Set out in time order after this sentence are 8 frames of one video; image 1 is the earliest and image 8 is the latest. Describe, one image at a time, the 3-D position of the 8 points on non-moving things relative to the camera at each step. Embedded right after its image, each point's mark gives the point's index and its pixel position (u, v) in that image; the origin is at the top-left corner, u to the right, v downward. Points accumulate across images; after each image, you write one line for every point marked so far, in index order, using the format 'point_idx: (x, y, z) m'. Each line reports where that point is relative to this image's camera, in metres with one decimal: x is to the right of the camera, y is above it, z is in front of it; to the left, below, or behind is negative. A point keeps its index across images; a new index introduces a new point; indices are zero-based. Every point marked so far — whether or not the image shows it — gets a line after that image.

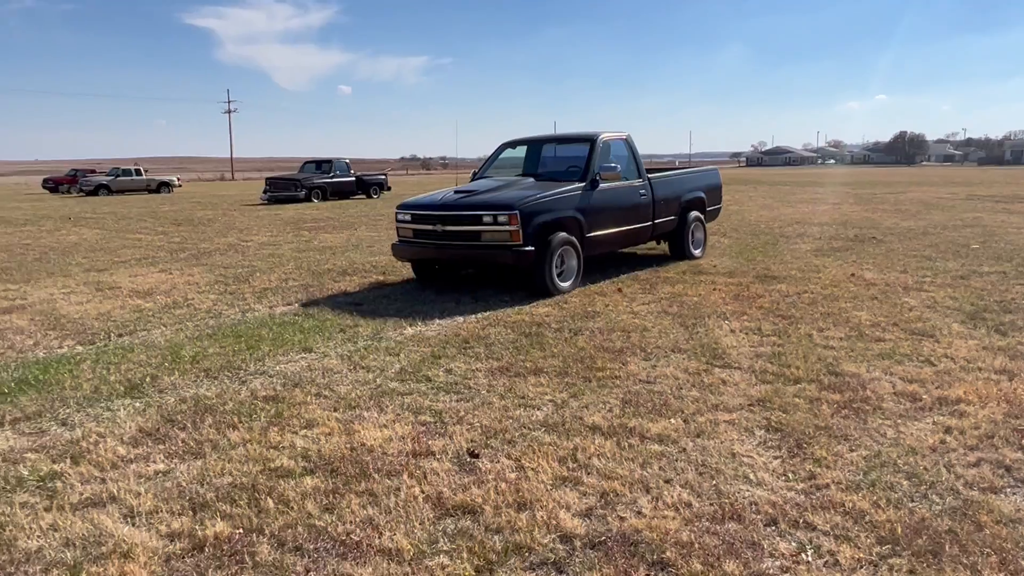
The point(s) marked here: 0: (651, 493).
0: (+0.5, -0.7, +3.3) m
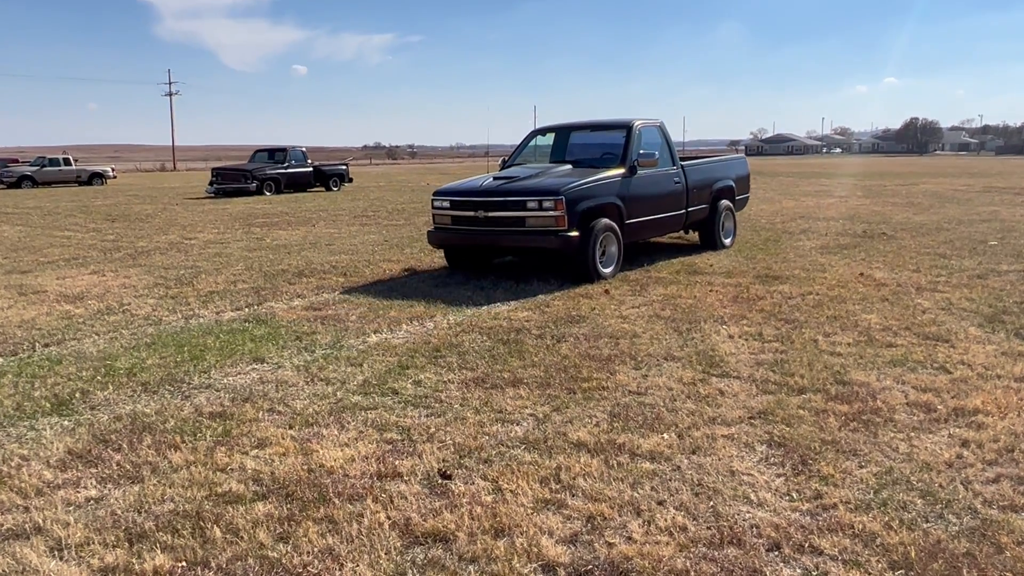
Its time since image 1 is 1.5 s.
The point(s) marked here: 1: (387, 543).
0: (+0.4, -0.7, +3.0) m
1: (-0.3, -0.7, +2.6) m
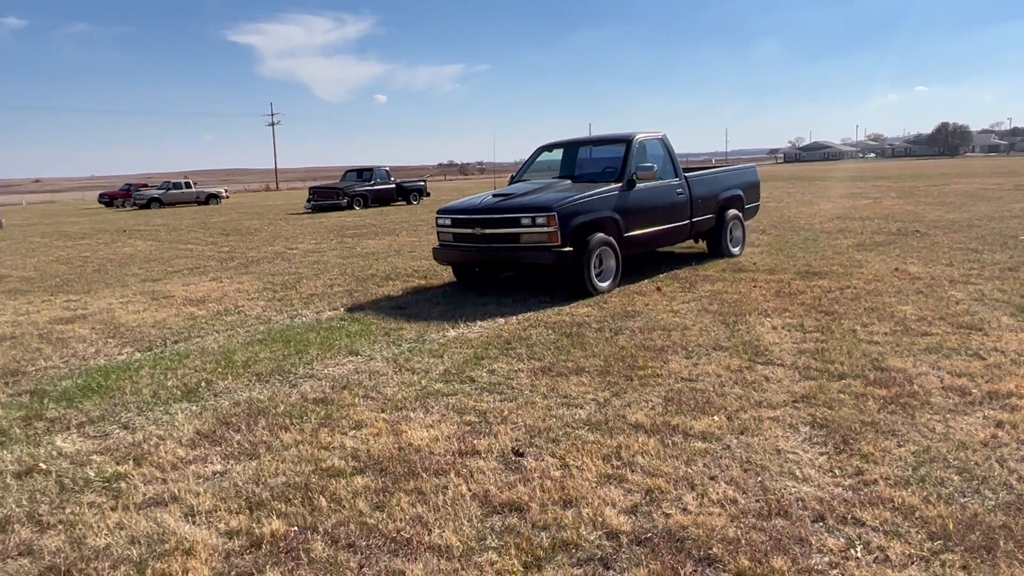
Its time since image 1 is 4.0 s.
0: (+0.6, -0.7, +3.3) m
1: (-0.1, -0.7, +3.0) m
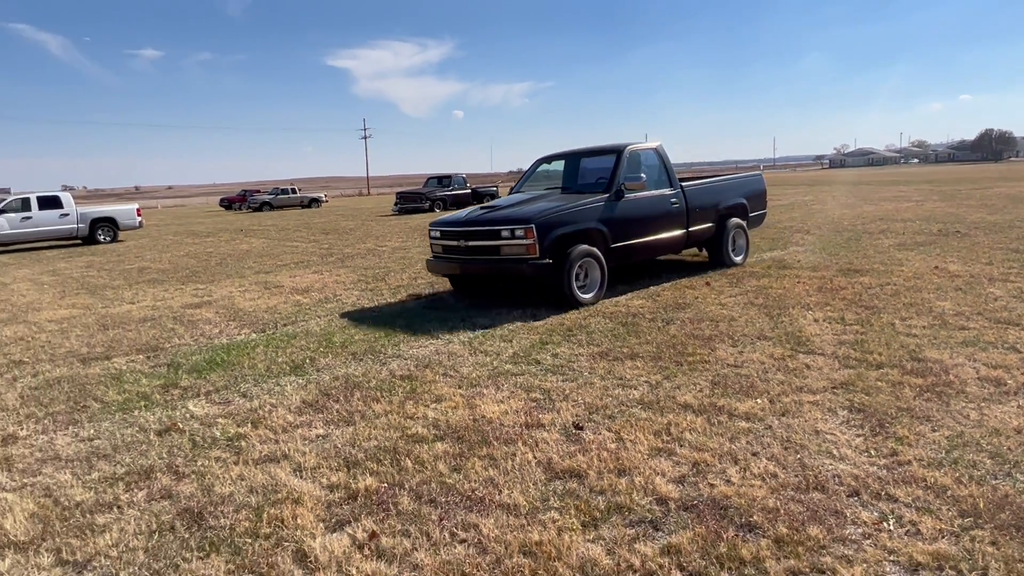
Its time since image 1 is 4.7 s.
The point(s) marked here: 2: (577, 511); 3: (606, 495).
0: (+0.8, -0.6, +3.7) m
1: (+0.1, -0.6, +3.4) m
2: (+0.2, -0.7, +3.3) m
3: (+0.3, -0.7, +3.4) m
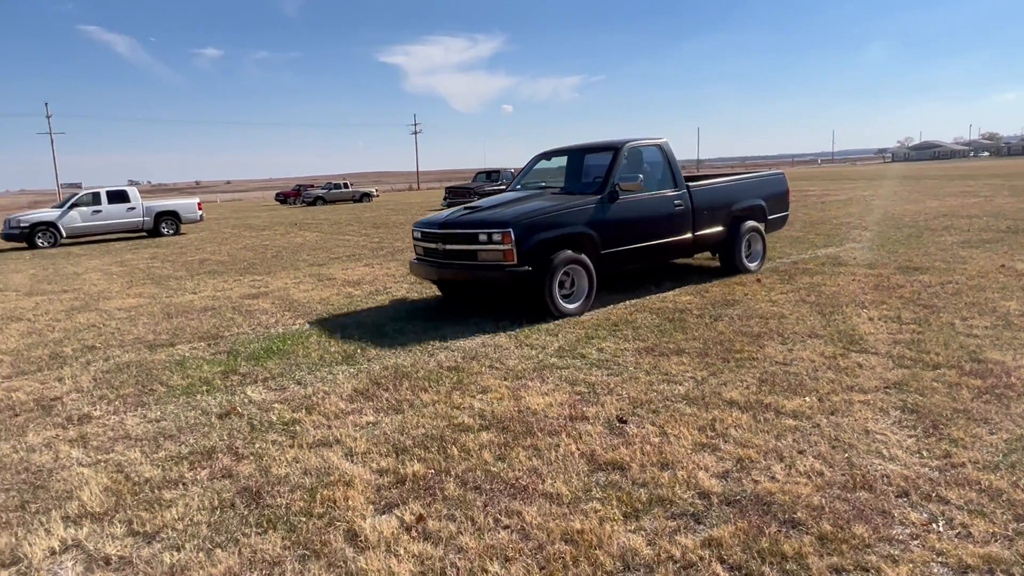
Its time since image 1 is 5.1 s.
0: (+1.0, -0.6, +3.7) m
1: (+0.2, -0.6, +3.5) m
2: (+0.4, -0.7, +3.4) m
3: (+0.5, -0.7, +3.4) m
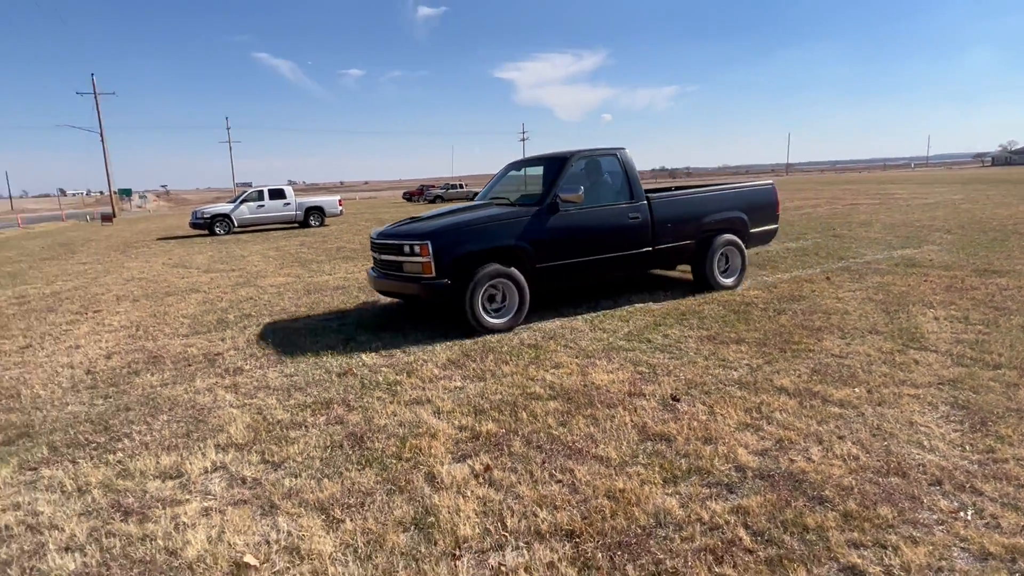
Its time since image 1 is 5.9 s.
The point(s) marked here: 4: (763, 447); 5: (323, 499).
0: (+1.3, -0.6, +4.1) m
1: (+0.5, -0.6, +4.2) m
2: (+0.6, -0.7, +4.0) m
3: (+0.7, -0.7, +4.0) m
4: (+1.0, -0.7, +4.1) m
5: (-0.7, -0.8, +3.6) m
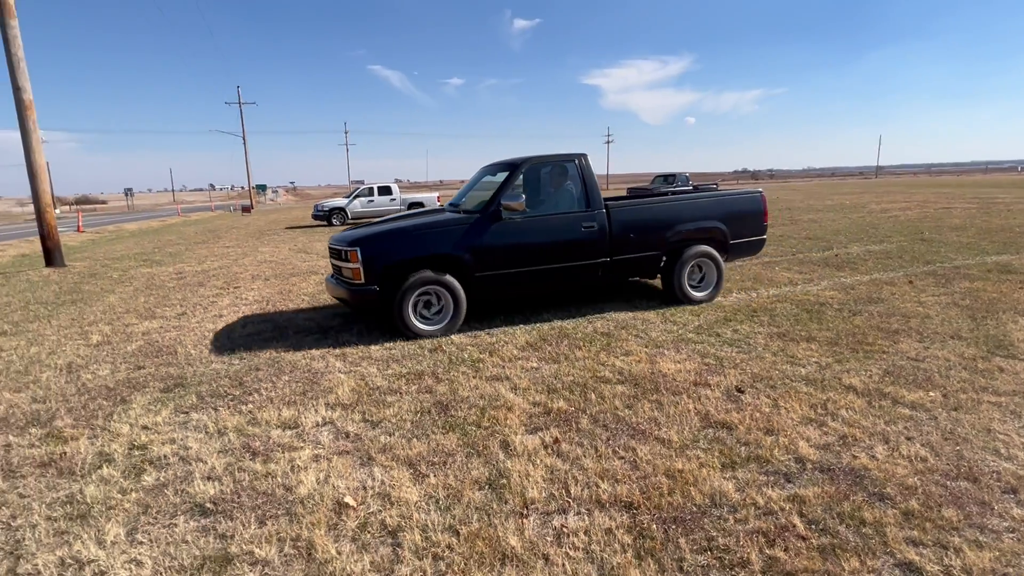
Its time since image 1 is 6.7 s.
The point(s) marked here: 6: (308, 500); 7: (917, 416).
0: (+1.6, -0.7, +4.3) m
1: (+0.8, -0.6, +4.5) m
2: (+0.9, -0.7, +4.3) m
3: (+1.0, -0.7, +4.3) m
4: (+1.3, -0.7, +4.3) m
5: (-0.4, -0.7, +4.3) m
6: (-0.8, -0.8, +3.9) m
7: (+1.8, -0.6, +4.4) m
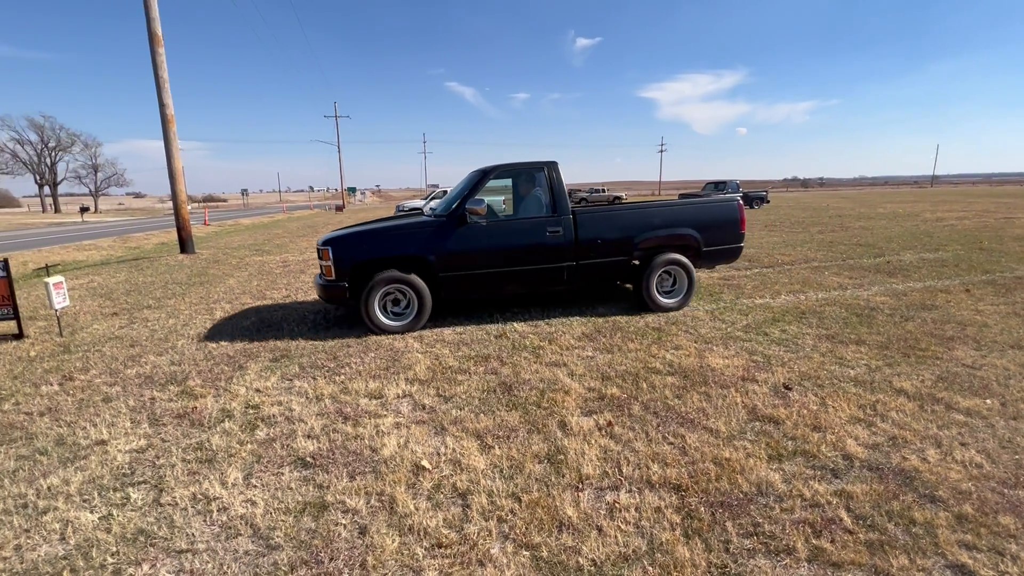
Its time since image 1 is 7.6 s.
0: (+1.8, -0.7, +4.5) m
1: (+1.1, -0.6, +4.8) m
2: (+1.1, -0.7, +4.6) m
3: (+1.3, -0.7, +4.6) m
4: (+1.6, -0.7, +4.6) m
5: (-0.1, -0.7, +4.8) m
6: (-0.6, -0.8, +4.5) m
7: (+2.1, -0.6, +4.6) m
